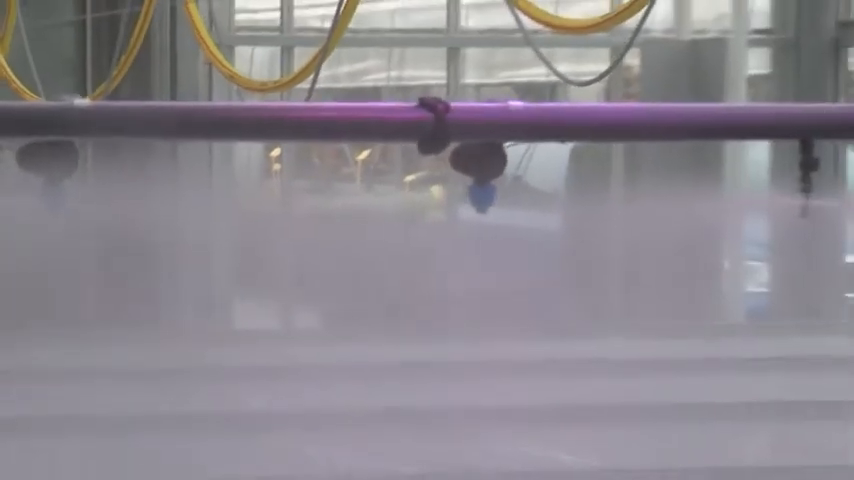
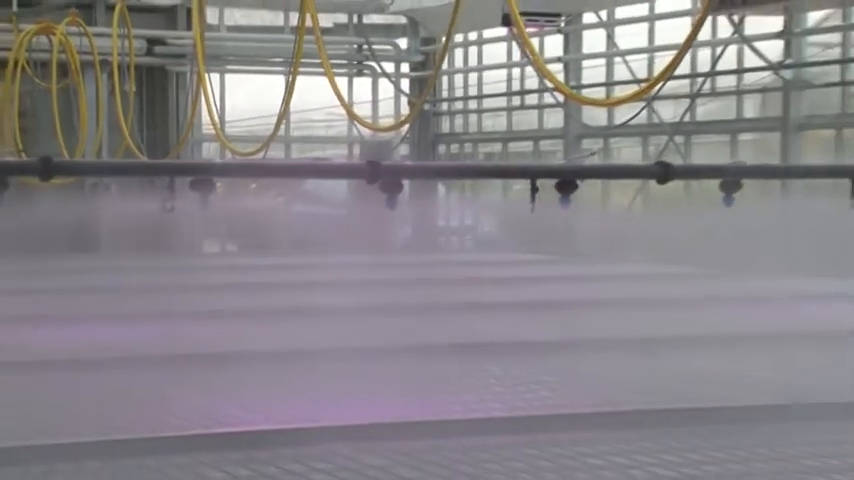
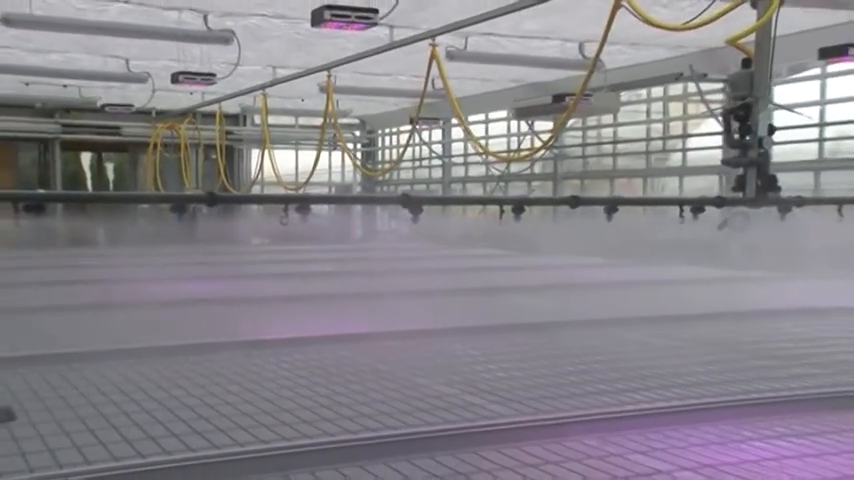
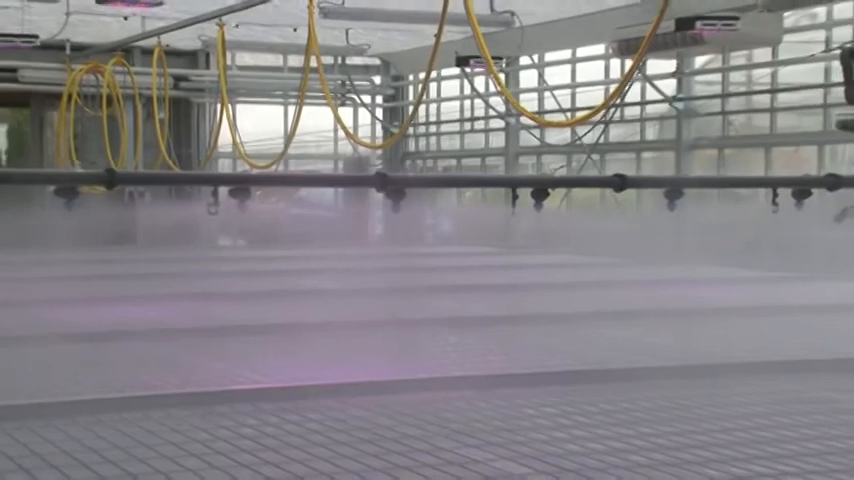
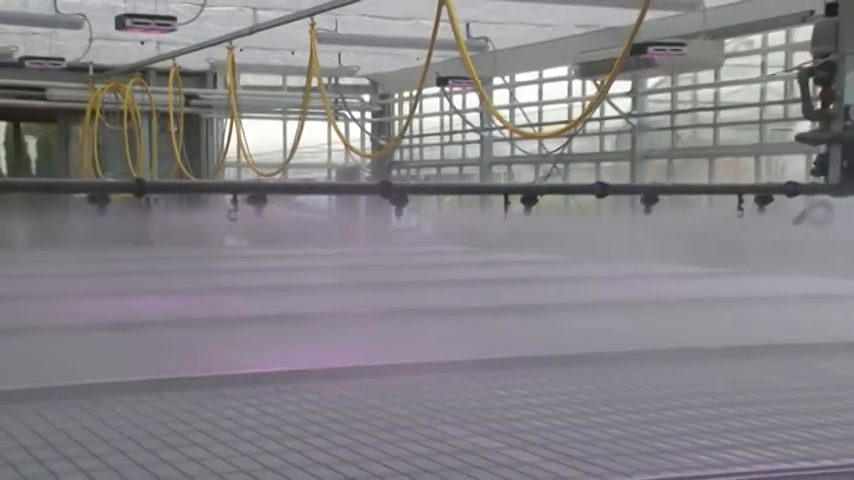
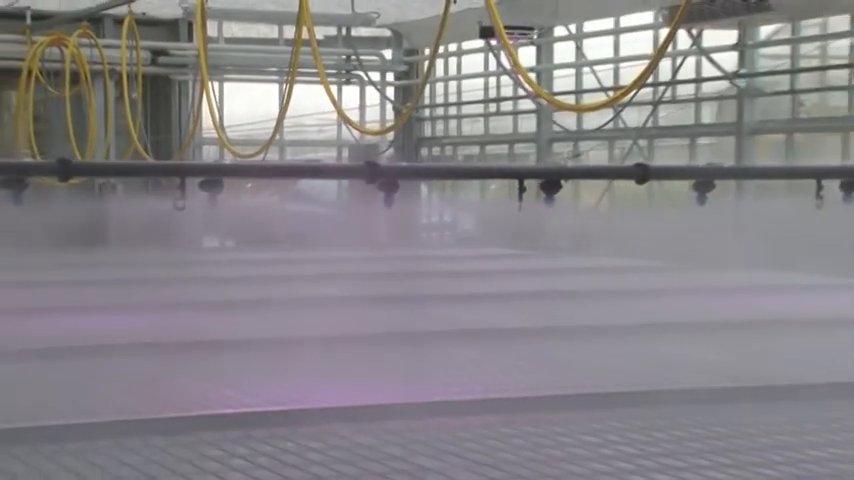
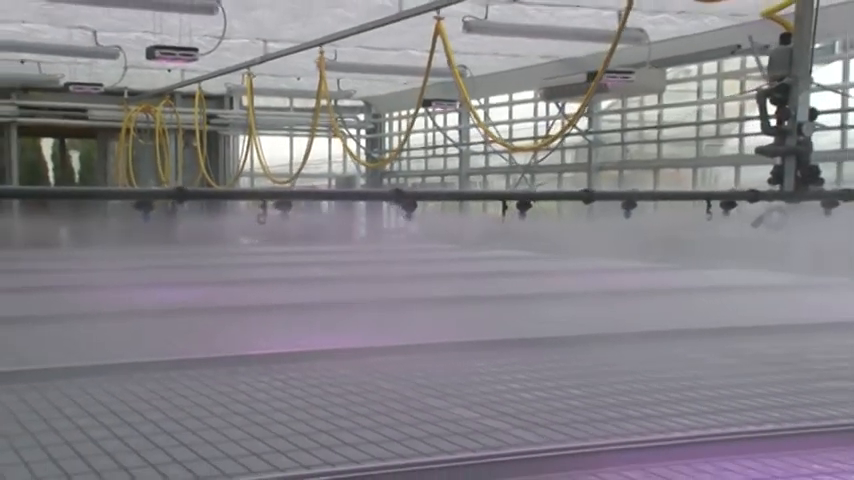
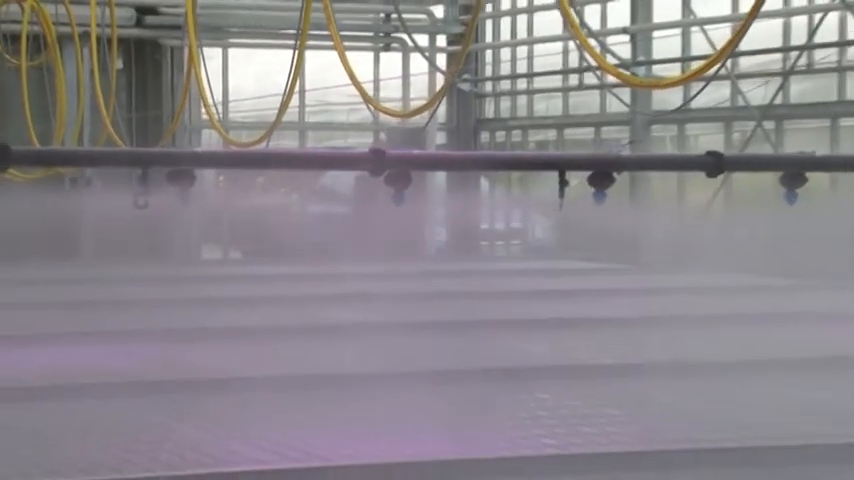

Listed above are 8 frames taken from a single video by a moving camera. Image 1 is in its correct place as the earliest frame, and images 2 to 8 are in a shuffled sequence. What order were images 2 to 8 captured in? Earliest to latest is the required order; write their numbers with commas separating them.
8, 2, 6, 4, 5, 7, 3
